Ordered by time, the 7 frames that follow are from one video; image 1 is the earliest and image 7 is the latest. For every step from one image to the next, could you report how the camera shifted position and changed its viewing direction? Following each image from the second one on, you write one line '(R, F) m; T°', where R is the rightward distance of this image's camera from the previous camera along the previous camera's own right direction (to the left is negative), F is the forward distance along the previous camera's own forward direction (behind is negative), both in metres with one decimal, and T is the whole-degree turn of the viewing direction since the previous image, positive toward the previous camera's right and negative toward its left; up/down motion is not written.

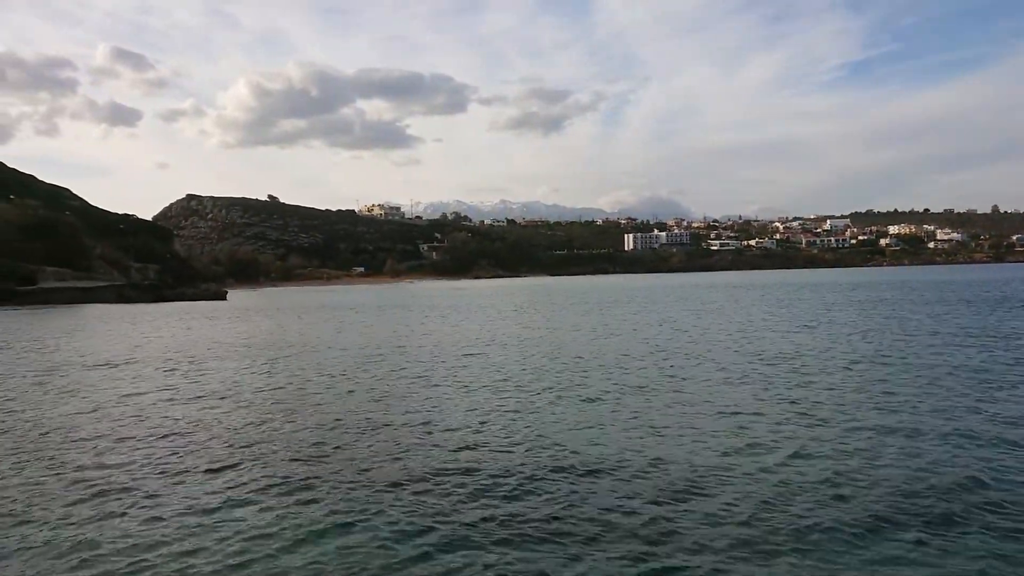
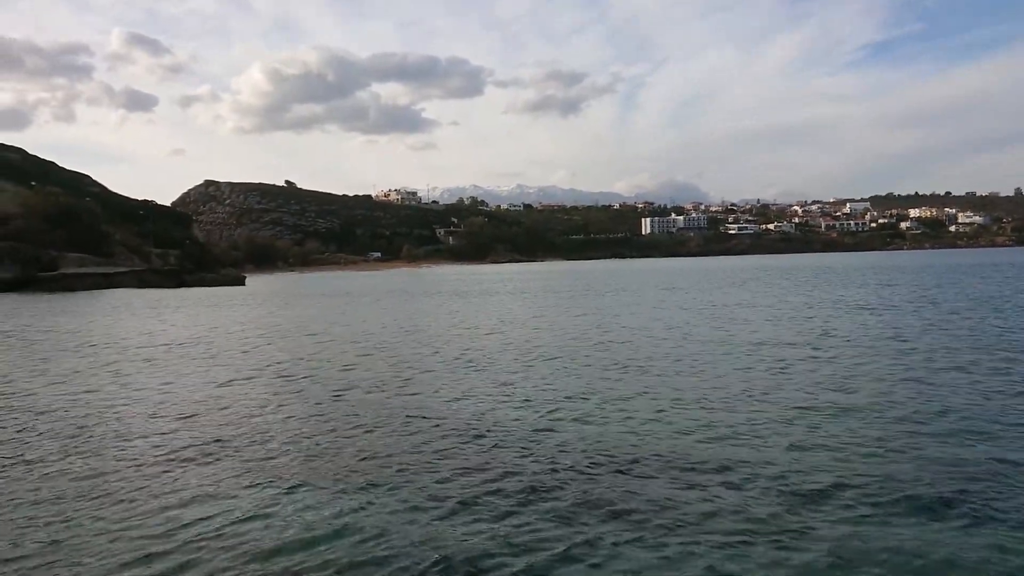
(-0.8, +0.1) m; -1°
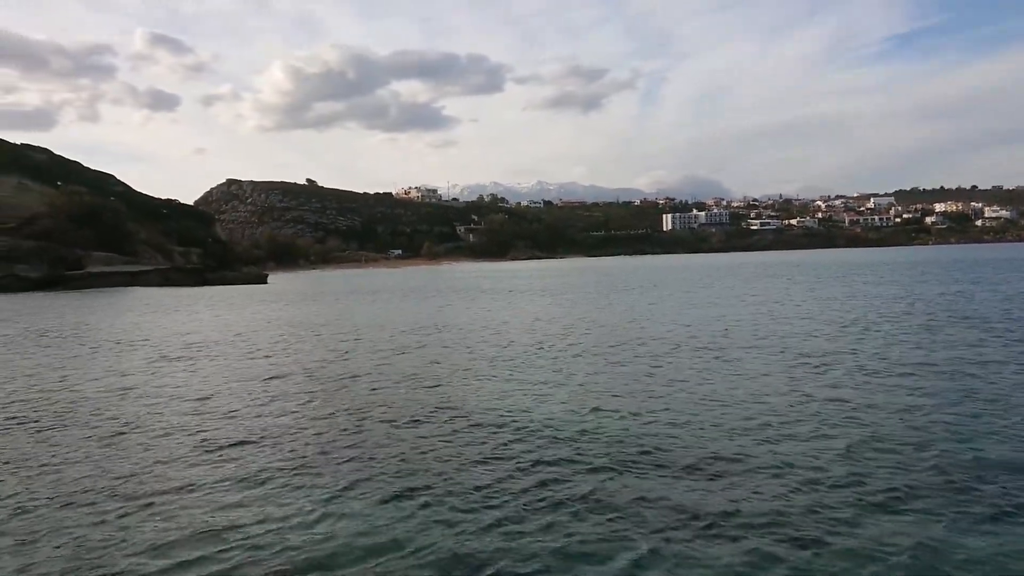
(-0.5, +0.1) m; -1°
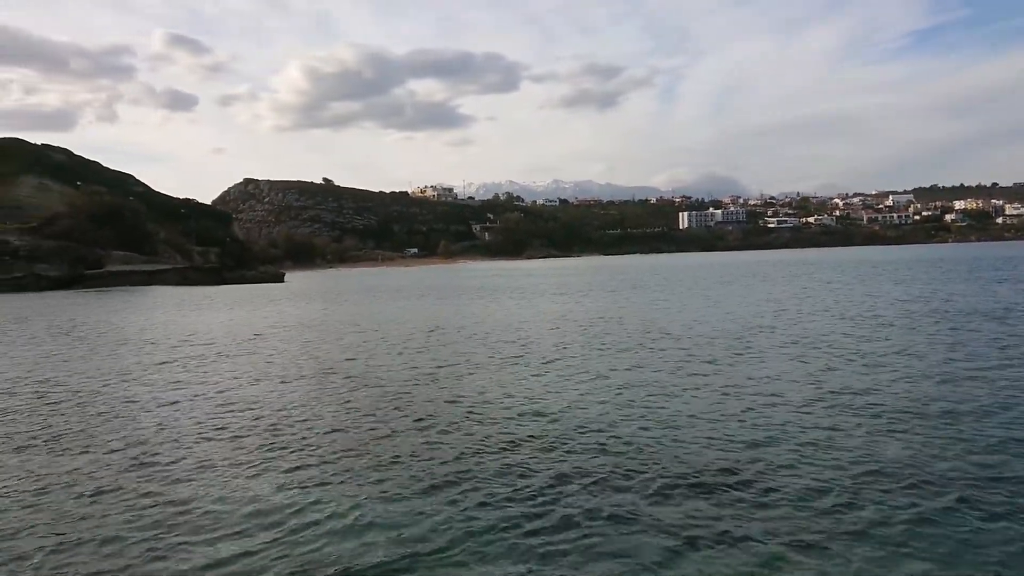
(-0.5, +0.1) m; -1°
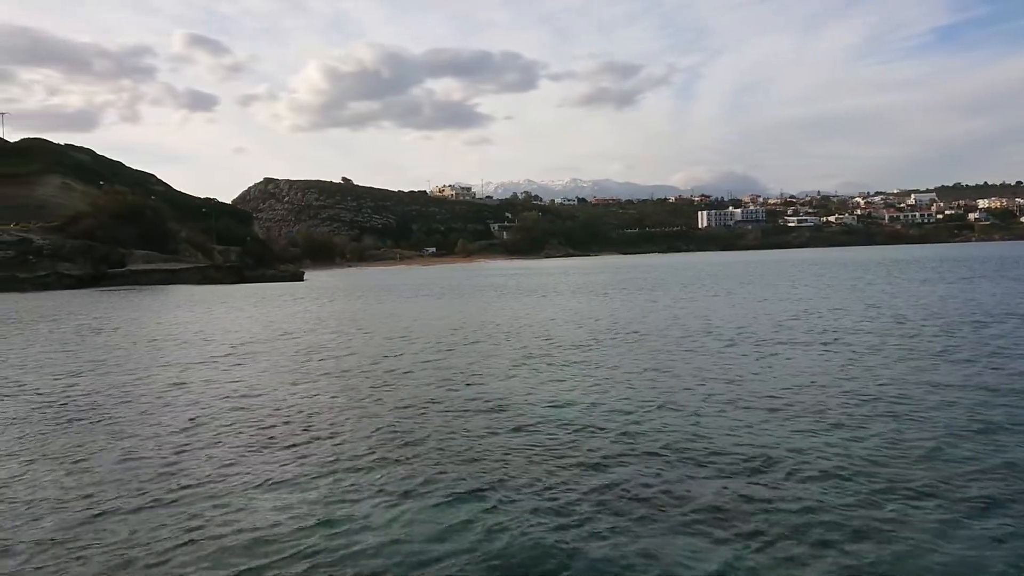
(-0.4, 0.0) m; -1°
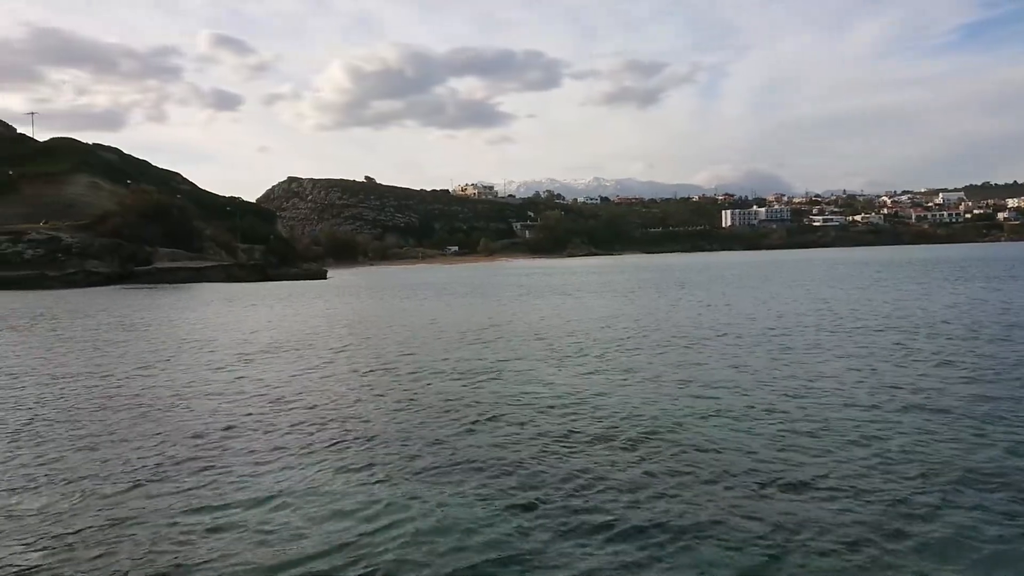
(-0.6, +0.1) m; -1°
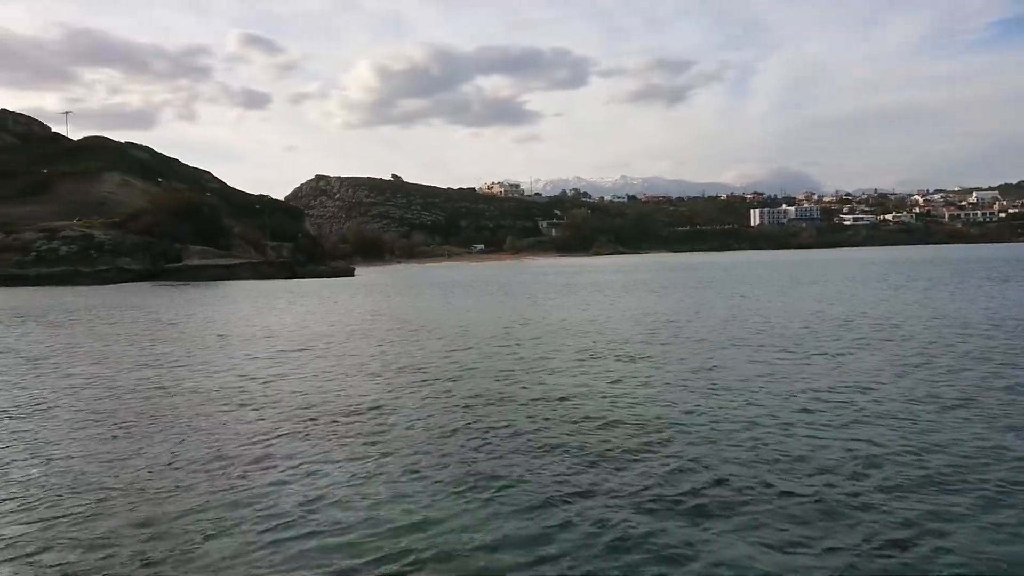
(-0.7, 0.0) m; -1°
